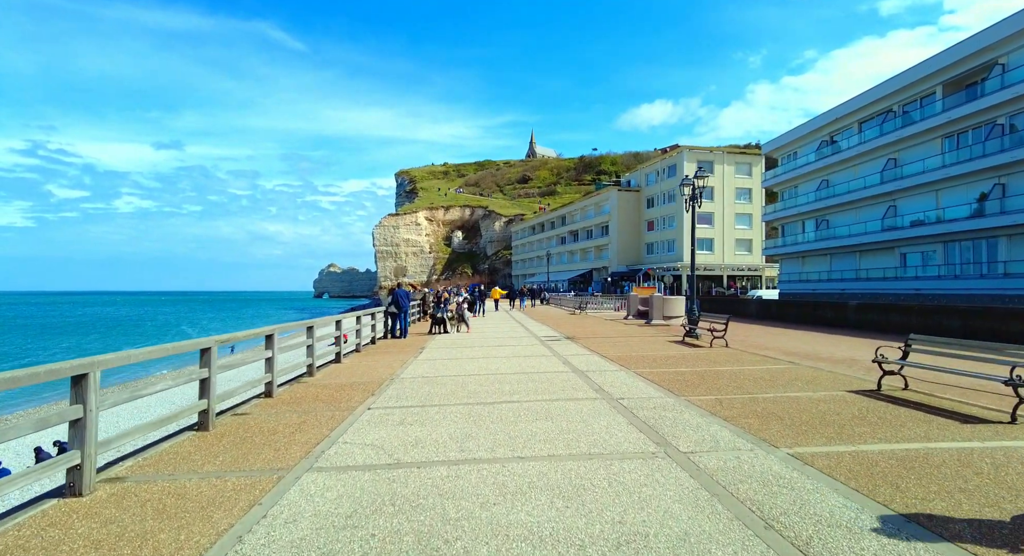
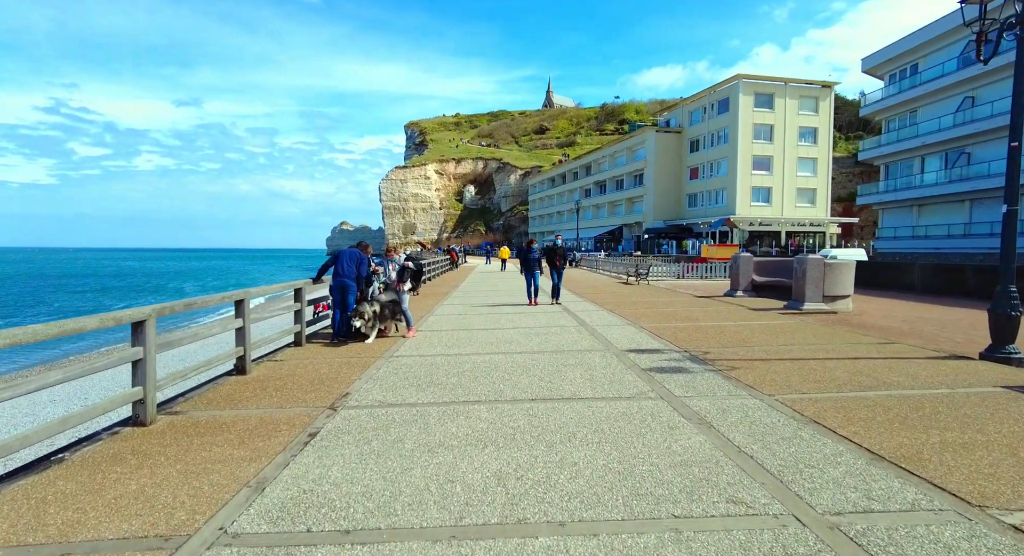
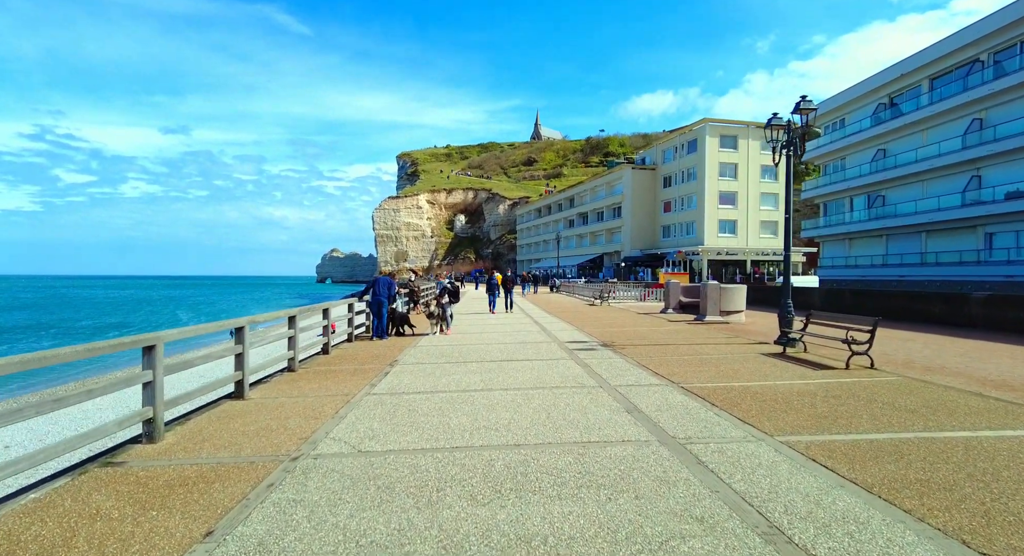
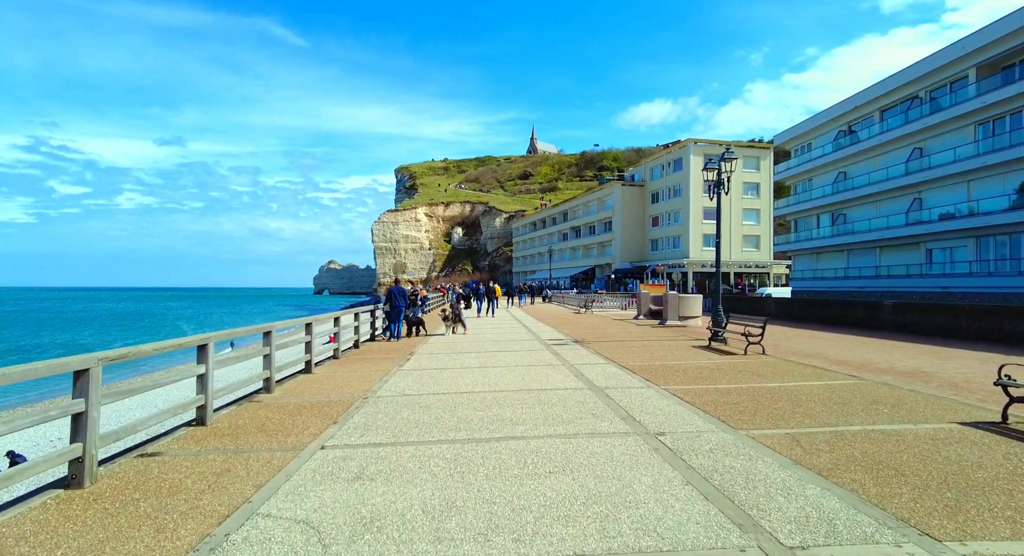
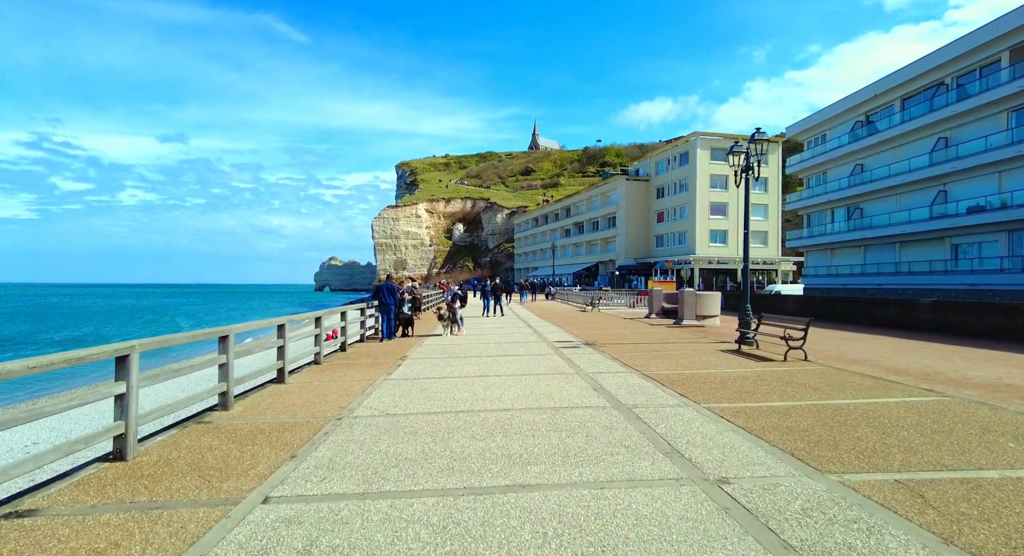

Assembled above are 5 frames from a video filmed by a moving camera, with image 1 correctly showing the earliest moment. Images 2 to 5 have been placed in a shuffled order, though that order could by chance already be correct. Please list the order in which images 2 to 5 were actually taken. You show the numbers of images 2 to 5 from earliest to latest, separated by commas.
4, 5, 3, 2
